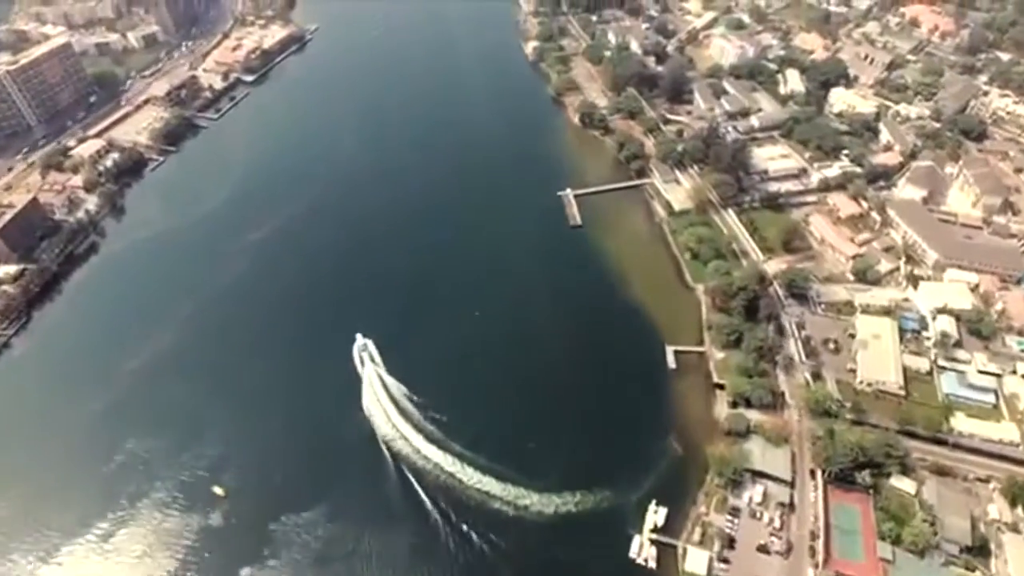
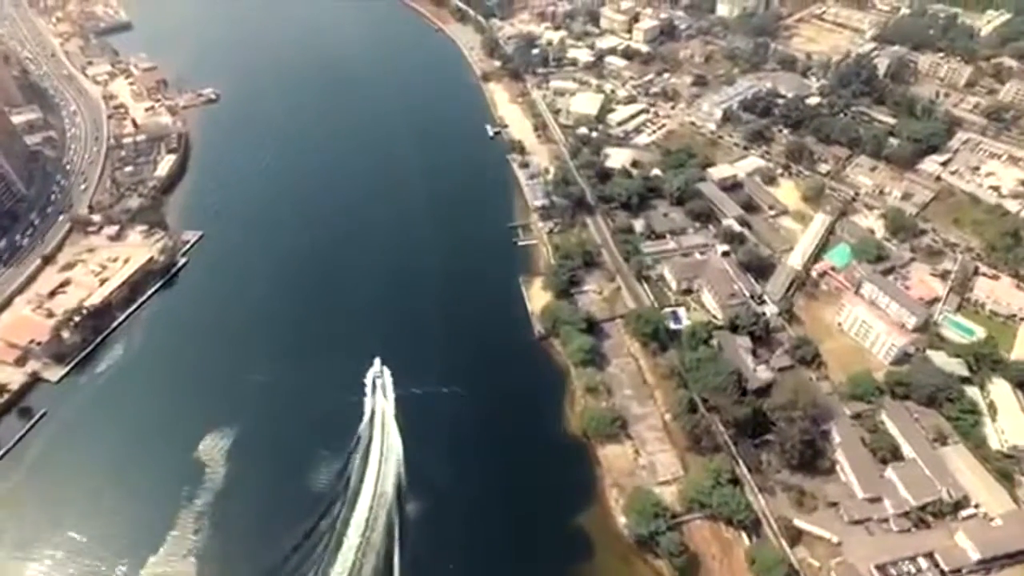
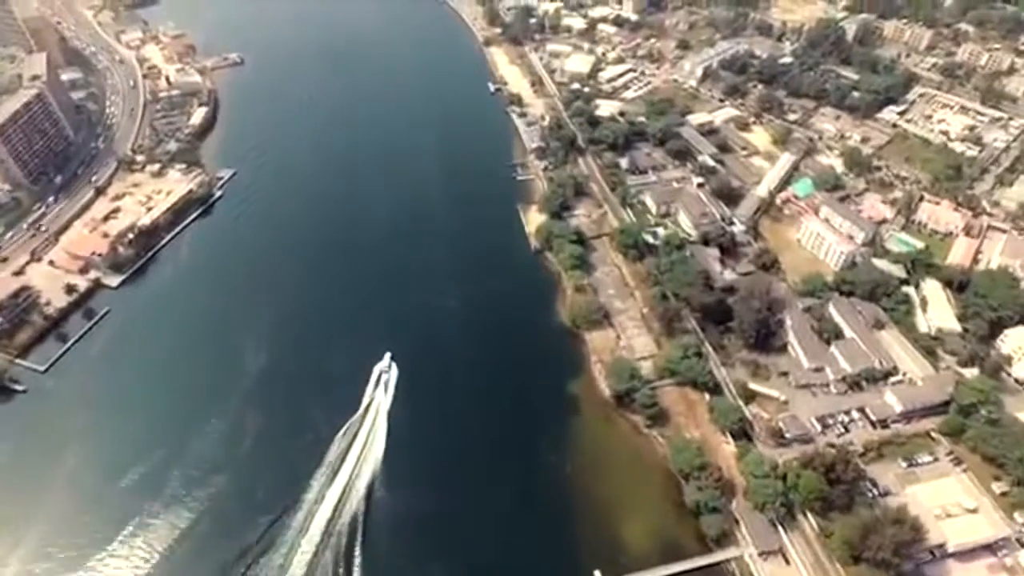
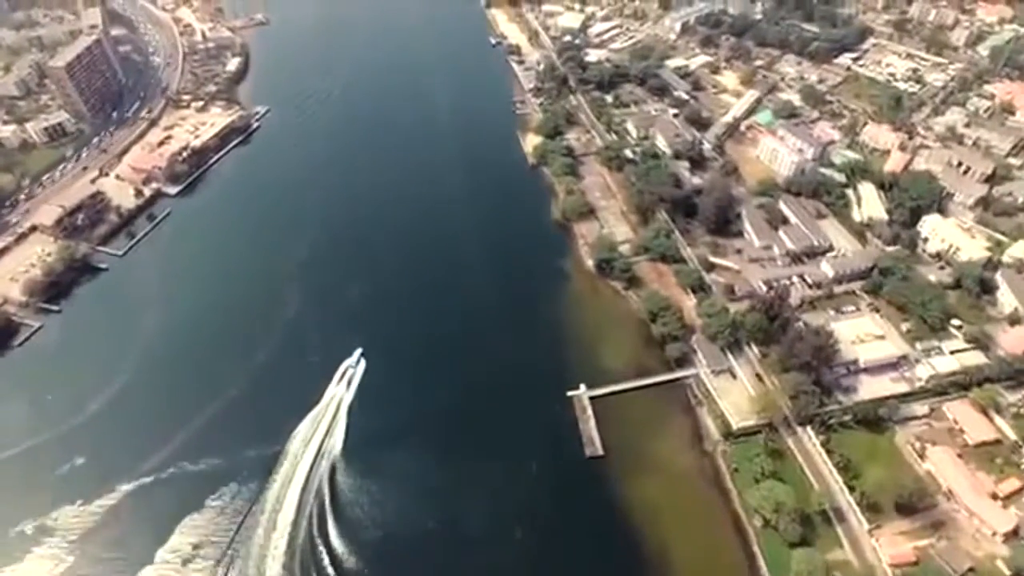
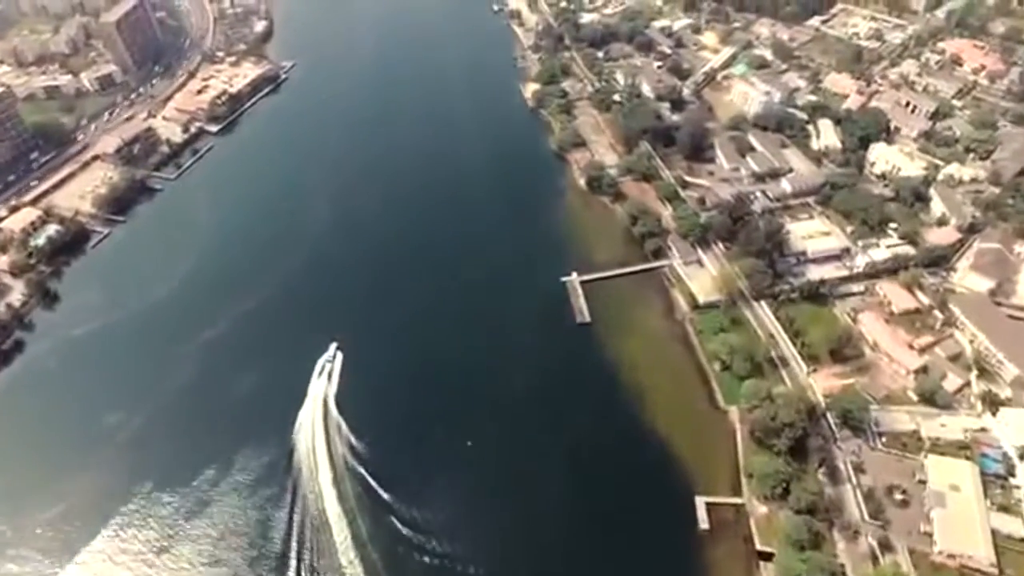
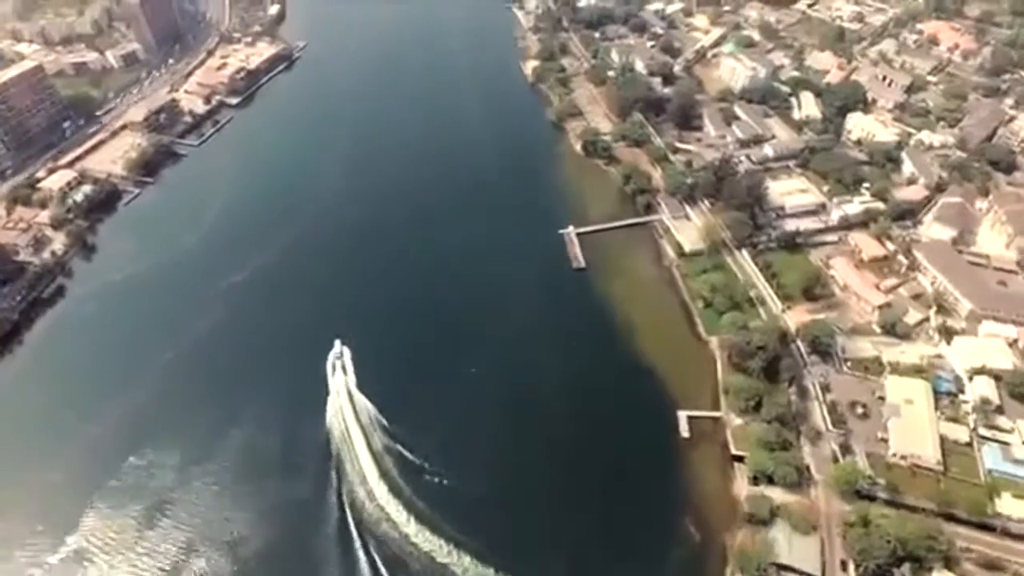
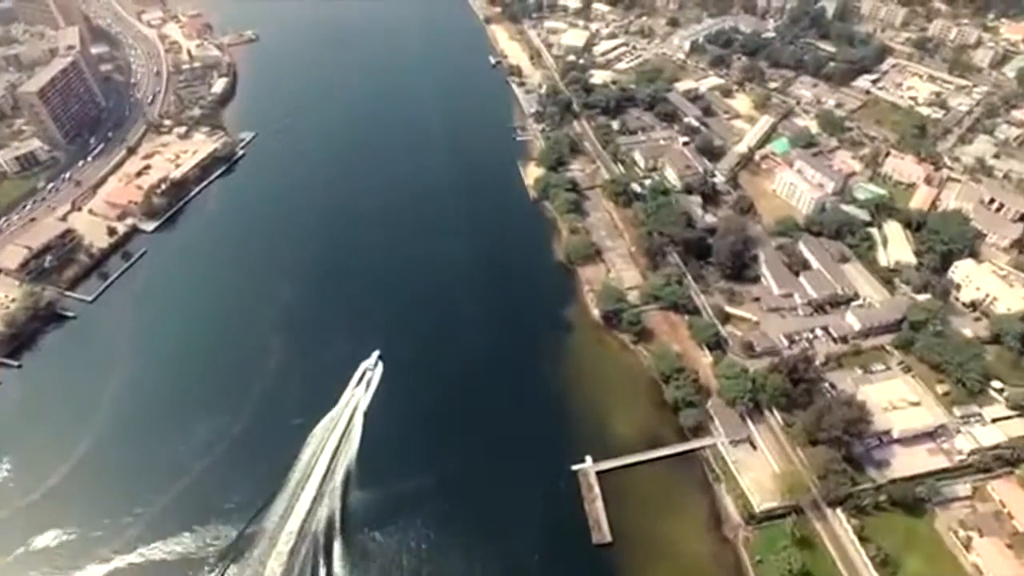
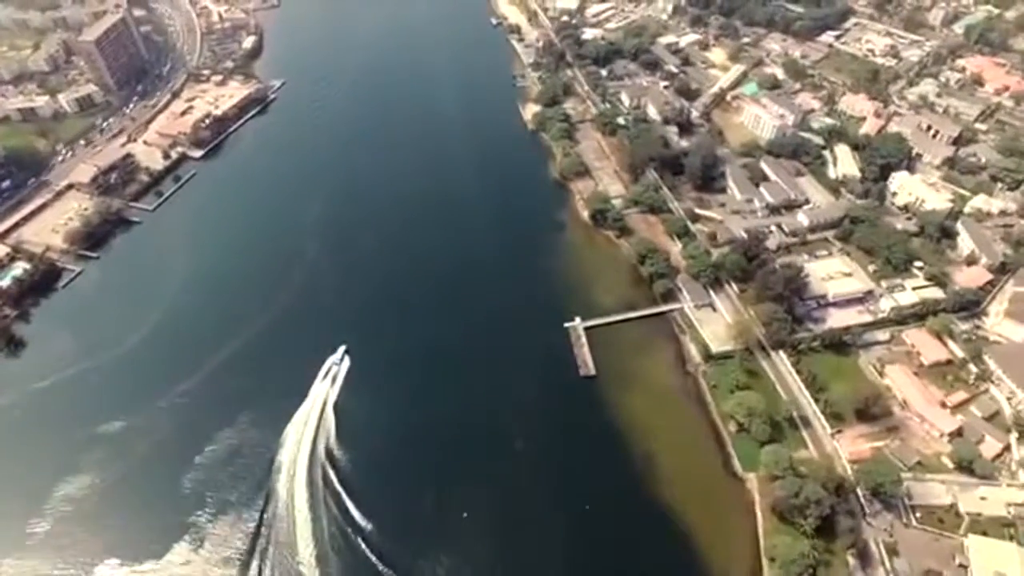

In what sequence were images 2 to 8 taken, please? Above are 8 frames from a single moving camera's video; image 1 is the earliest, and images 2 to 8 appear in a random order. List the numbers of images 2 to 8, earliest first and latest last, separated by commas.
6, 5, 8, 4, 7, 3, 2
